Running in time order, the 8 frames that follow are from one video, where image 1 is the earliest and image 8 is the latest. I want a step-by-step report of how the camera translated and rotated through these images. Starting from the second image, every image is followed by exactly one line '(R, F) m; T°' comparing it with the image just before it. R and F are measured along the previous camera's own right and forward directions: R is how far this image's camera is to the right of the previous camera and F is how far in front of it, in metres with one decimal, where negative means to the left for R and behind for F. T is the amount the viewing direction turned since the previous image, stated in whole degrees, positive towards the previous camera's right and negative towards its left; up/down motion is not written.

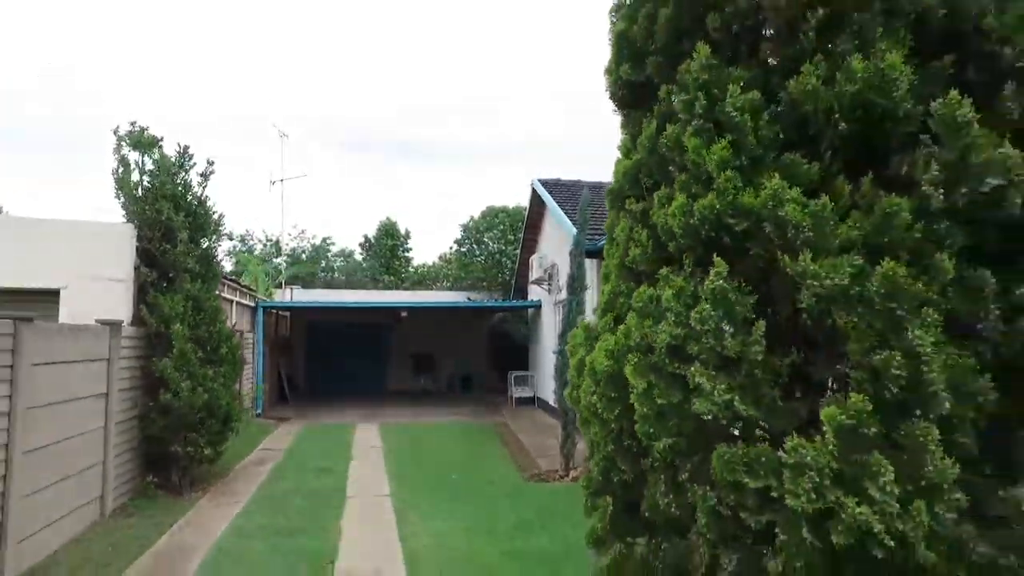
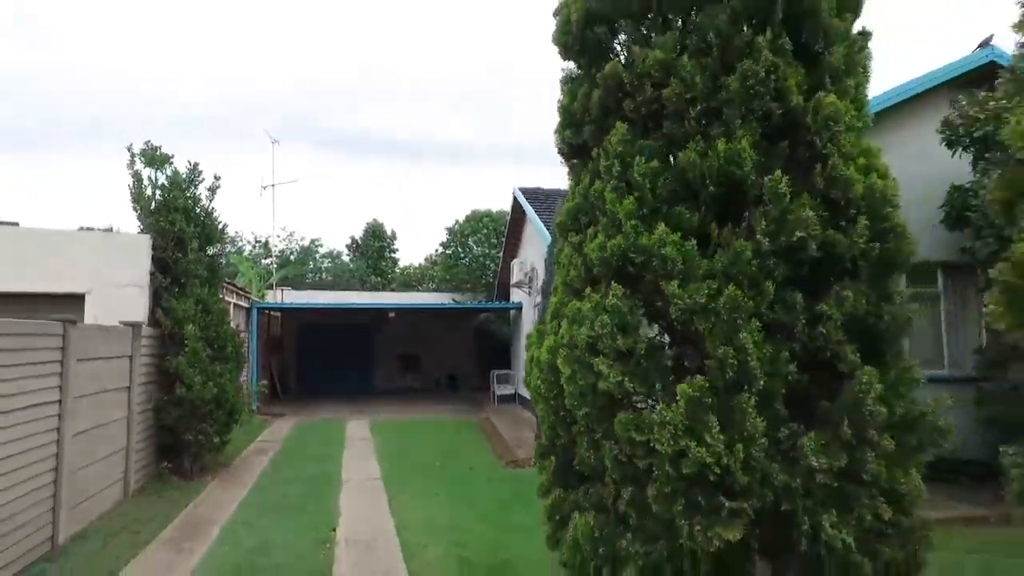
(+0.1, -0.9) m; +1°
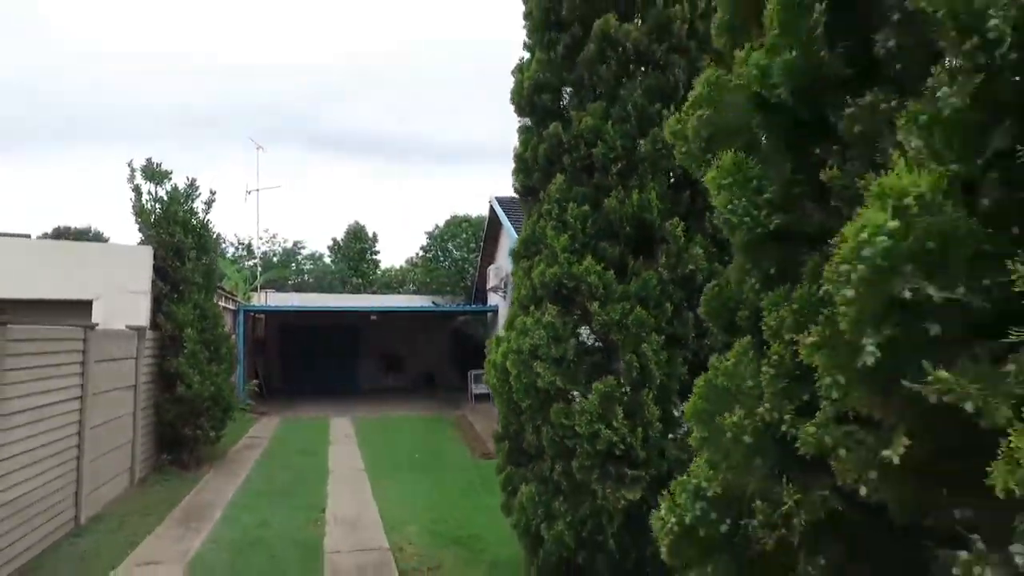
(+0.1, -0.9) m; +2°
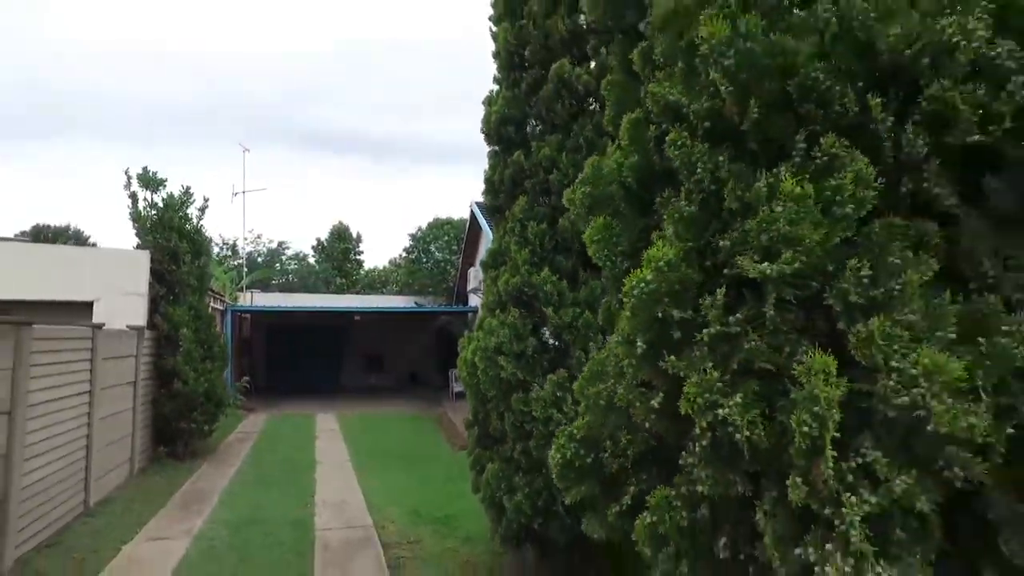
(+0.1, -0.7) m; +1°
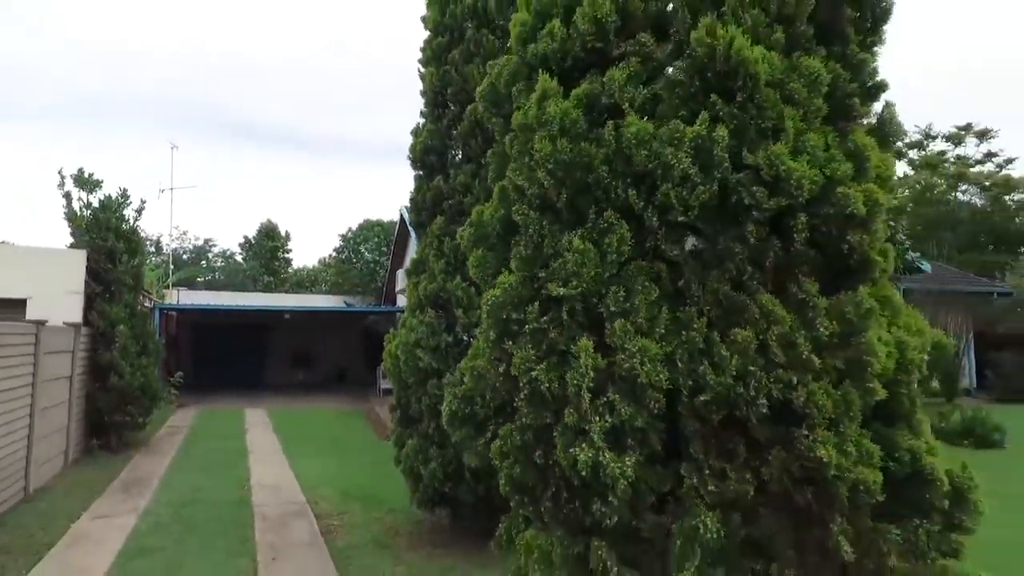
(+0.1, -0.9) m; +6°
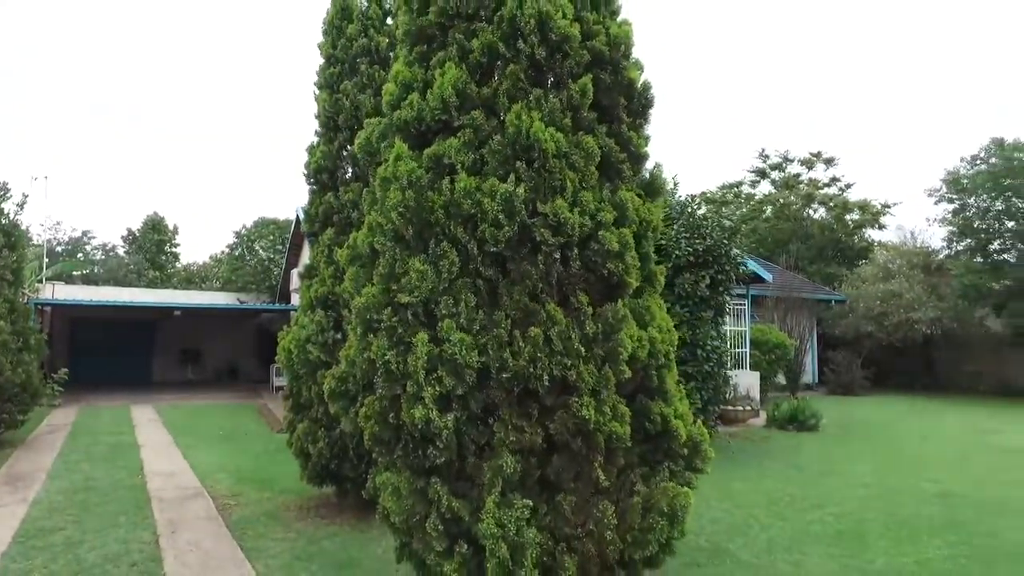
(+0.2, -1.0) m; +8°
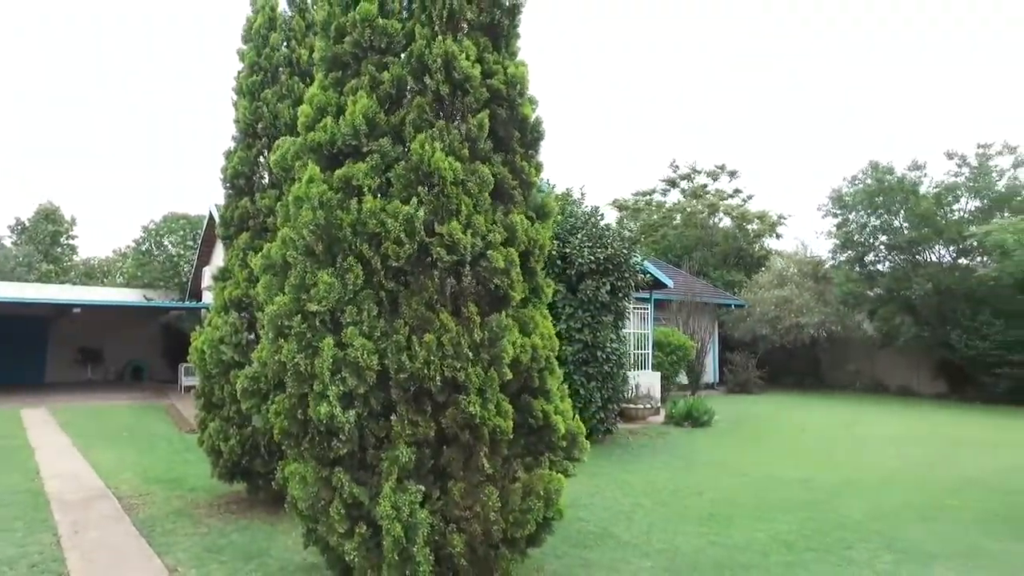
(+0.1, -0.5) m; +6°
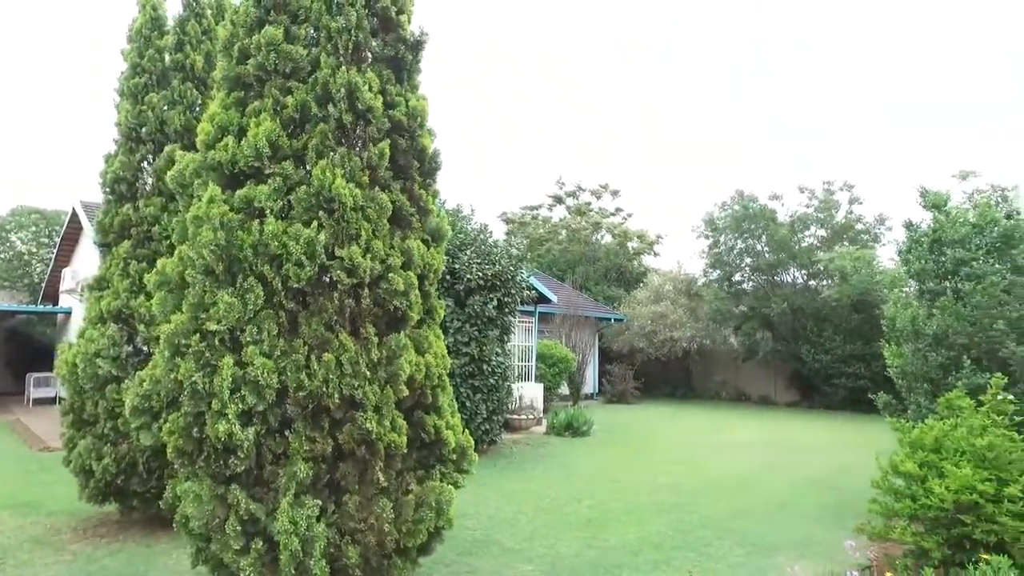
(-0.1, -0.3) m; +9°
